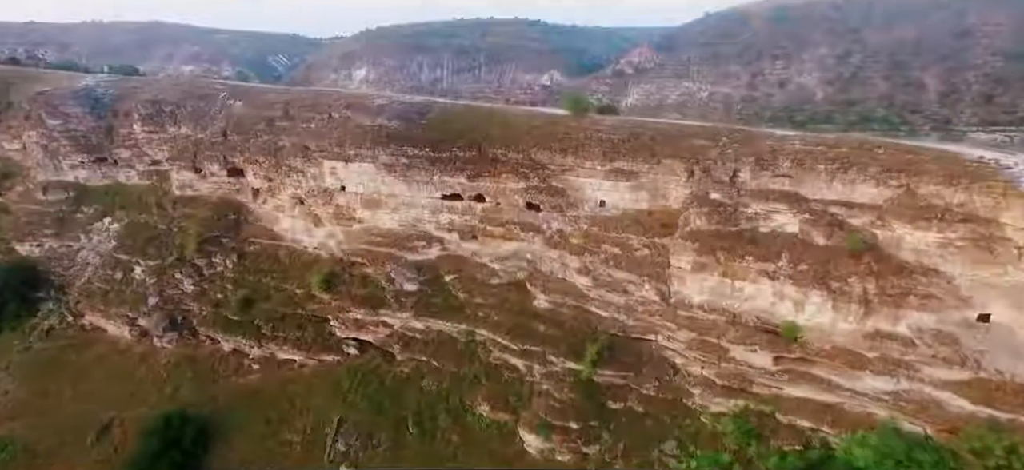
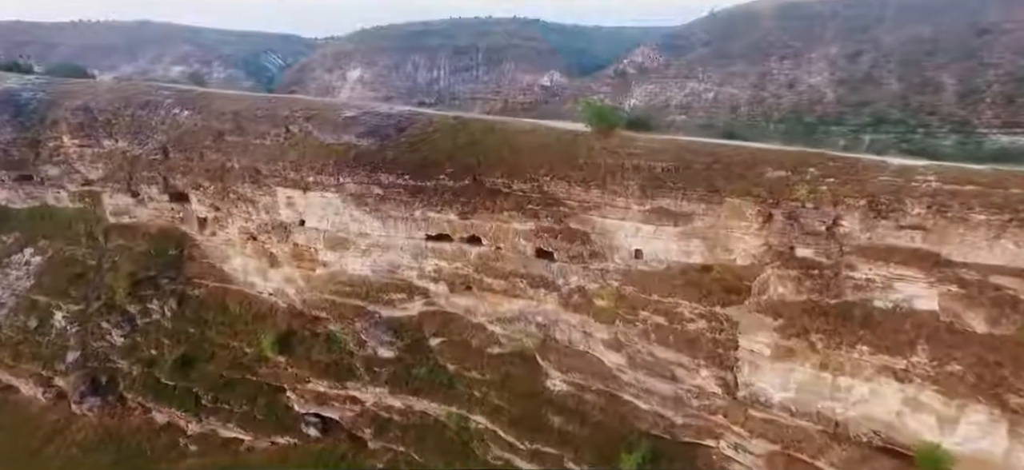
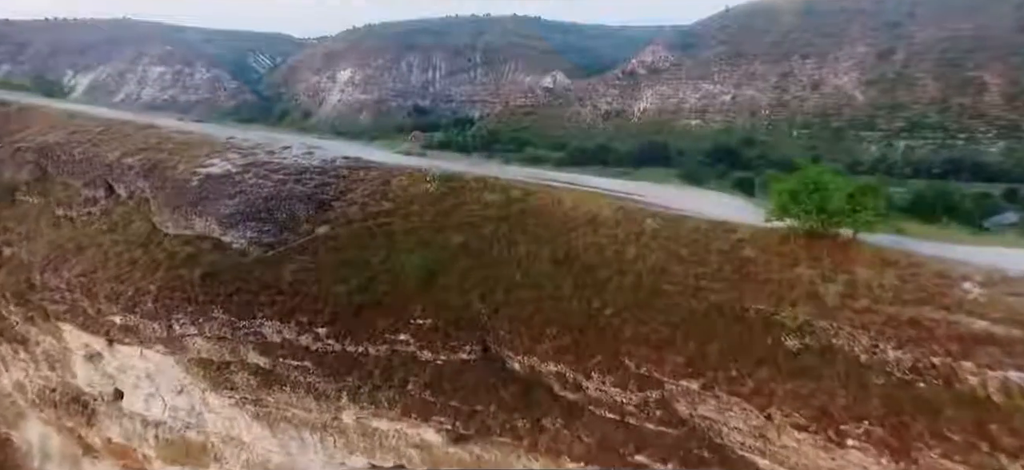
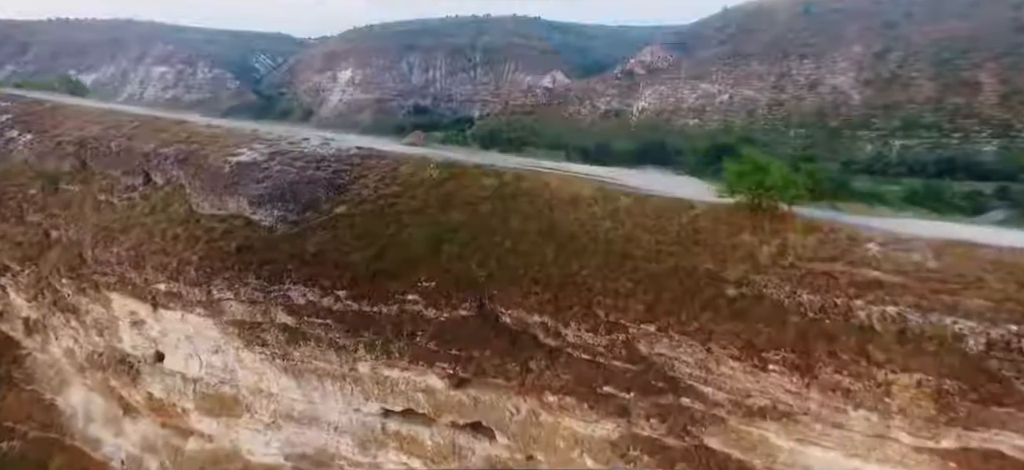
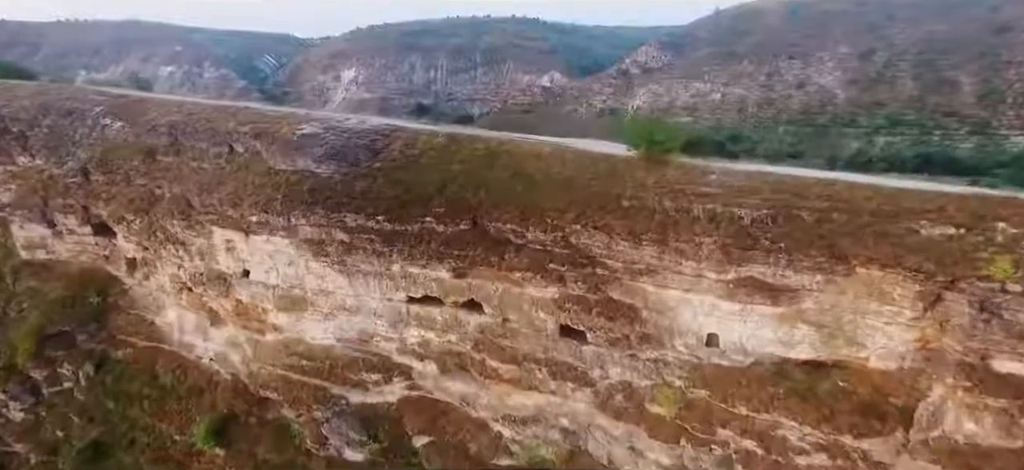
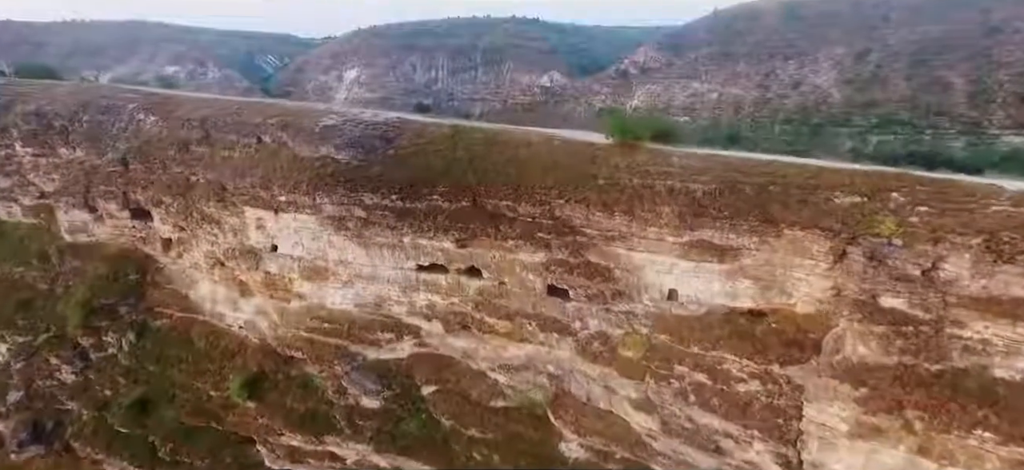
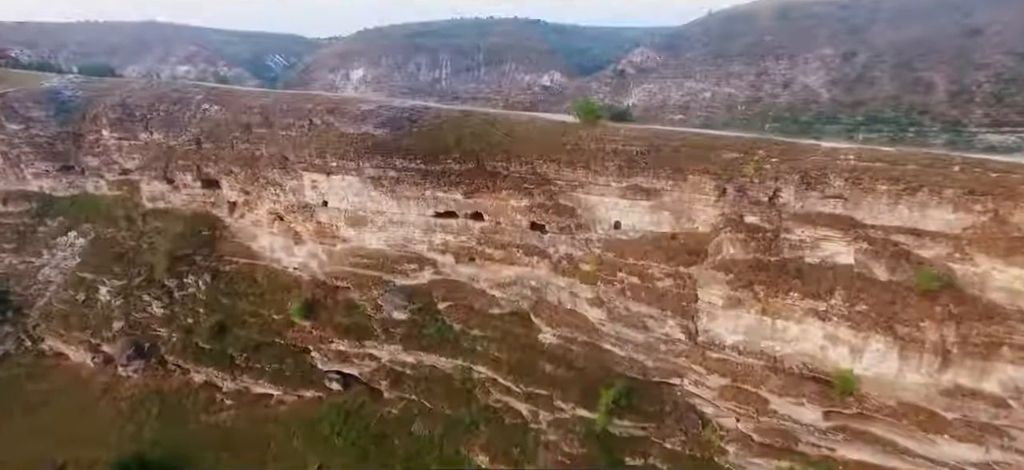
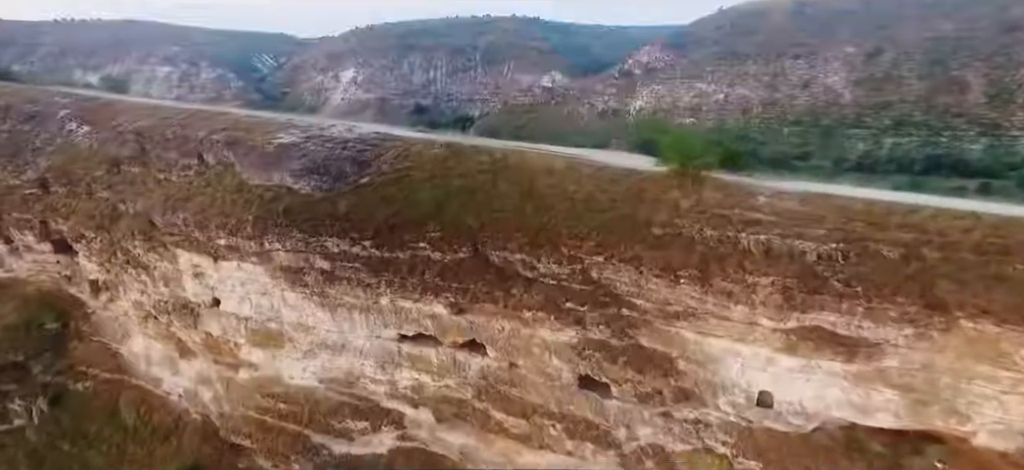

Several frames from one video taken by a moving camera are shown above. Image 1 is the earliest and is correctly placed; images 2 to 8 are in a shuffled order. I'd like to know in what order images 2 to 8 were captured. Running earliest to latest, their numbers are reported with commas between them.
7, 2, 6, 5, 8, 4, 3
